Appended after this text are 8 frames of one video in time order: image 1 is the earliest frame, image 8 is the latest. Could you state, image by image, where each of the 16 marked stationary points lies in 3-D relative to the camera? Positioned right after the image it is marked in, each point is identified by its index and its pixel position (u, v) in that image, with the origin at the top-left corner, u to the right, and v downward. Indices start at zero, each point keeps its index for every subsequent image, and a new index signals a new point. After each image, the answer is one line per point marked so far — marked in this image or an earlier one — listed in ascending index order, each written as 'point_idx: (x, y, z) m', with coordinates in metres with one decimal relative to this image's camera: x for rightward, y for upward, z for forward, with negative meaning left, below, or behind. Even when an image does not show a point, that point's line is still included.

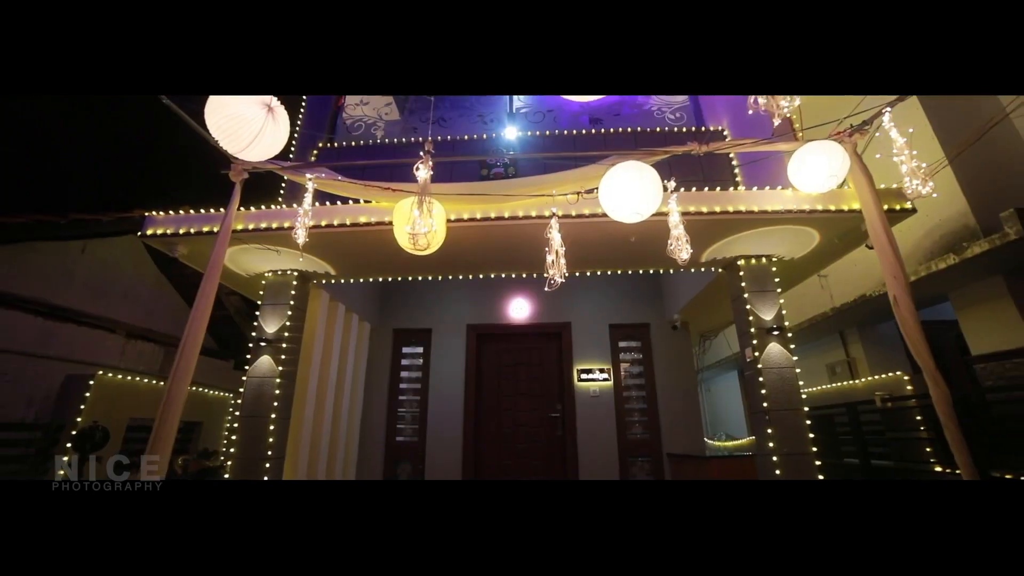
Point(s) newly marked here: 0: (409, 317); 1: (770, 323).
0: (-1.6, -0.4, +6.6) m
1: (+2.4, -0.3, +4.0) m
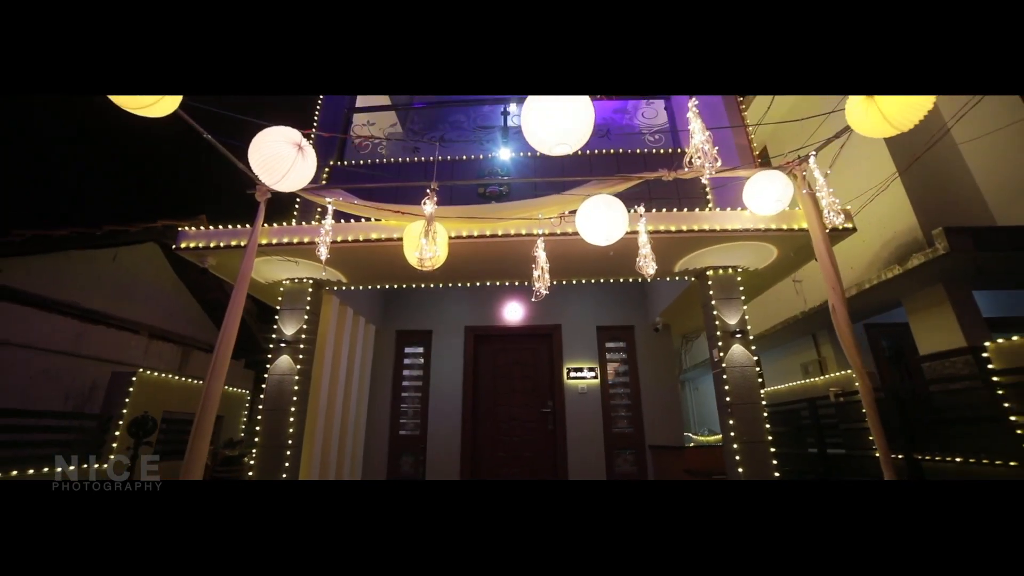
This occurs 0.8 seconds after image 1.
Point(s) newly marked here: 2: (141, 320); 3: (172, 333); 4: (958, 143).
0: (-1.7, -0.5, +7.1) m
1: (+2.3, -0.4, +4.5) m
2: (-5.2, -0.4, +5.9) m
3: (-5.1, -0.7, +6.5) m
4: (+6.1, +1.9, +5.8) m
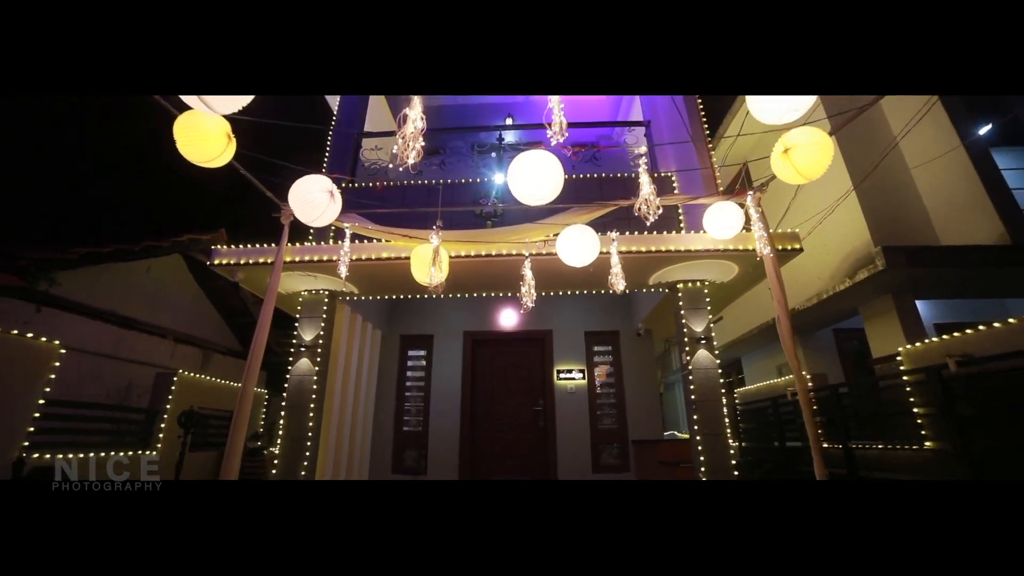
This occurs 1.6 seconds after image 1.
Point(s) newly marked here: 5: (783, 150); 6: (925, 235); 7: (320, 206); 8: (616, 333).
0: (-1.7, -0.6, +7.7) m
1: (+2.2, -0.6, +5.2) m
2: (-5.2, -0.5, +6.5) m
3: (-5.2, -0.8, +7.1) m
4: (+6.0, +1.8, +6.4) m
5: (+1.9, +0.9, +3.0) m
6: (+5.9, +0.6, +6.1) m
7: (-1.5, +0.6, +3.4) m
8: (+1.8, -0.8, +7.4) m
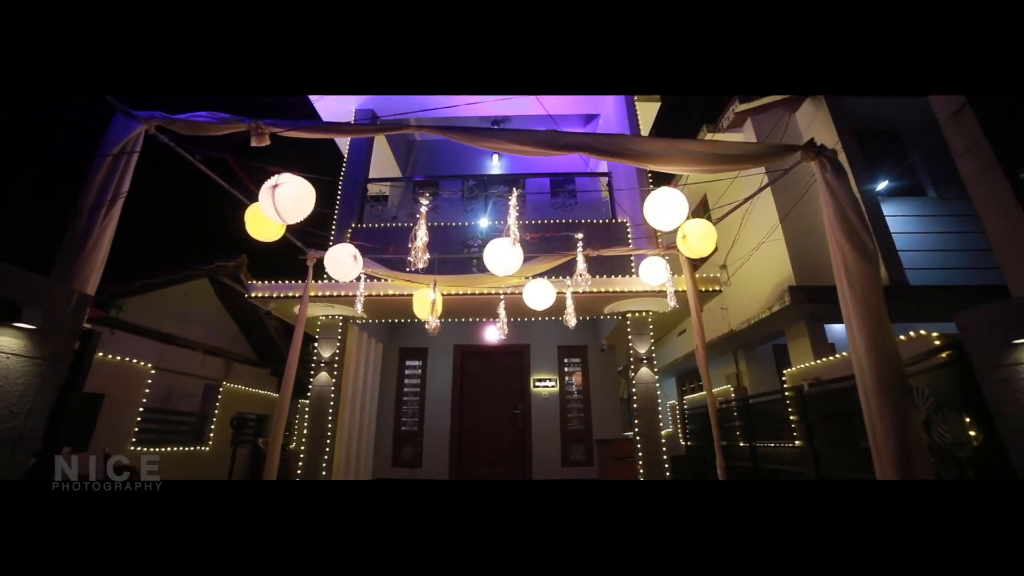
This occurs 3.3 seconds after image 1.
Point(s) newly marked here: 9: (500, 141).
0: (-2.1, -1.0, +8.9) m
1: (+2.0, -1.0, +6.4) m
2: (-5.6, -0.9, +7.7) m
3: (-5.5, -1.2, +8.2) m
4: (+5.7, +1.3, +7.8) m
5: (+1.7, +0.5, +4.3) m
6: (+5.6, +0.1, +7.4) m
7: (-1.7, +0.2, +4.6) m
8: (+1.5, -1.2, +8.7) m
9: (-0.1, +1.2, +3.6) m
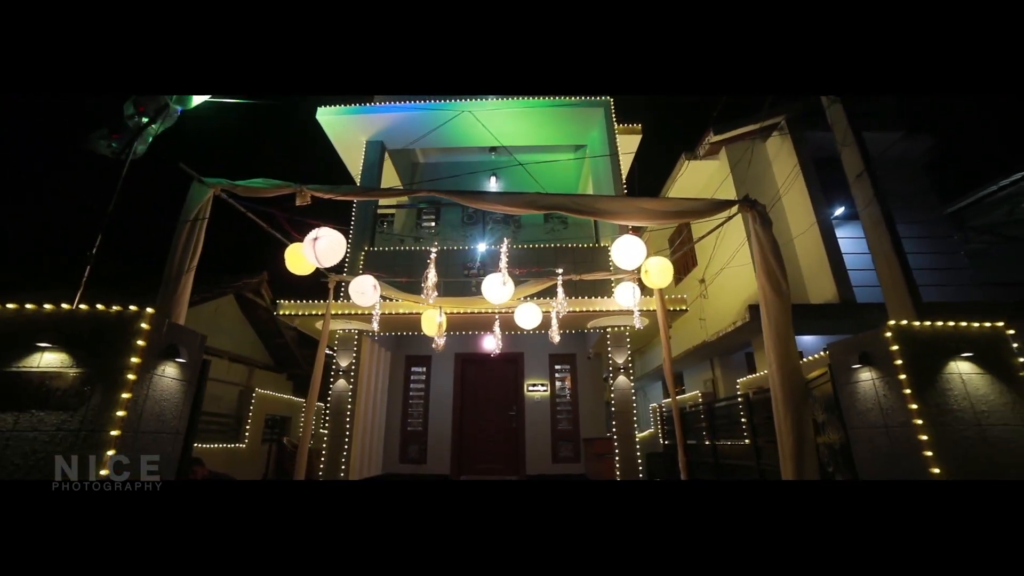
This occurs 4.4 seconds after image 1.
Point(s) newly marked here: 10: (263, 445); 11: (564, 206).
0: (-2.2, -1.3, +9.8) m
1: (+1.9, -1.3, +7.3) m
2: (-5.7, -1.2, +8.6) m
3: (-5.6, -1.5, +9.2) m
4: (+5.6, +1.0, +8.7) m
5: (+1.6, +0.2, +5.2) m
6: (+5.5, -0.2, +8.3) m
7: (-1.8, -0.1, +5.5) m
8: (+1.4, -1.5, +9.6) m
9: (-0.2, +0.9, +4.5) m
10: (-4.8, -3.0, +8.3) m
11: (+0.5, +0.8, +4.4) m
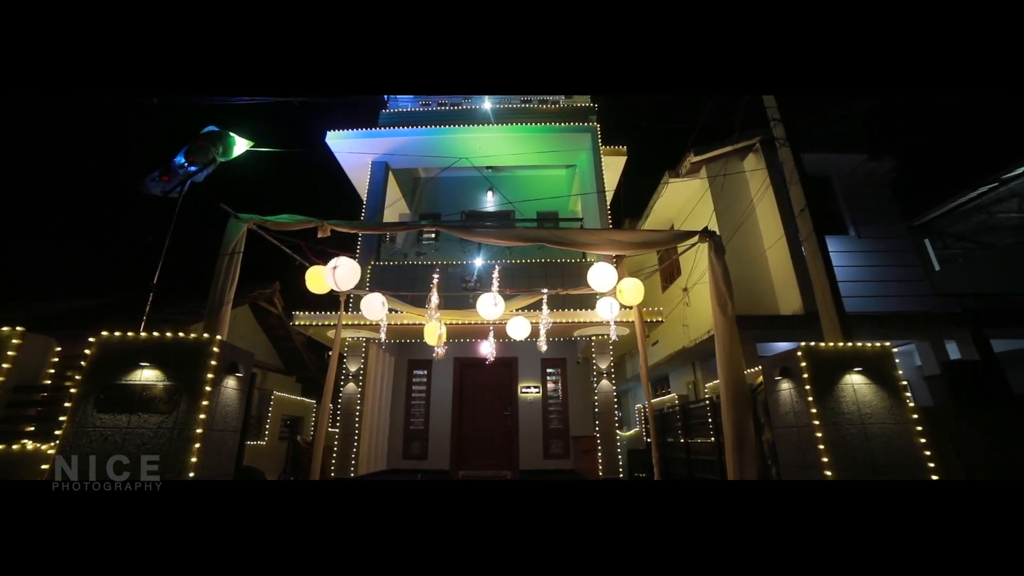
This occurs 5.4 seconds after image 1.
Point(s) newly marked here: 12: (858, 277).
0: (-2.3, -1.6, +10.5) m
1: (+1.7, -1.5, +8.1) m
2: (-5.8, -1.4, +9.3) m
3: (-5.8, -1.7, +9.9) m
4: (+5.5, +0.8, +9.4) m
5: (+1.5, 0.0, +5.9) m
6: (+5.4, -0.4, +9.1) m
7: (-2.0, -0.3, +6.3) m
8: (+1.2, -1.7, +10.3) m
9: (-0.3, +0.6, +5.3) m
10: (-4.9, -3.2, +9.1) m
11: (+0.4, +0.6, +5.2) m
12: (+7.4, +0.2, +9.2) m
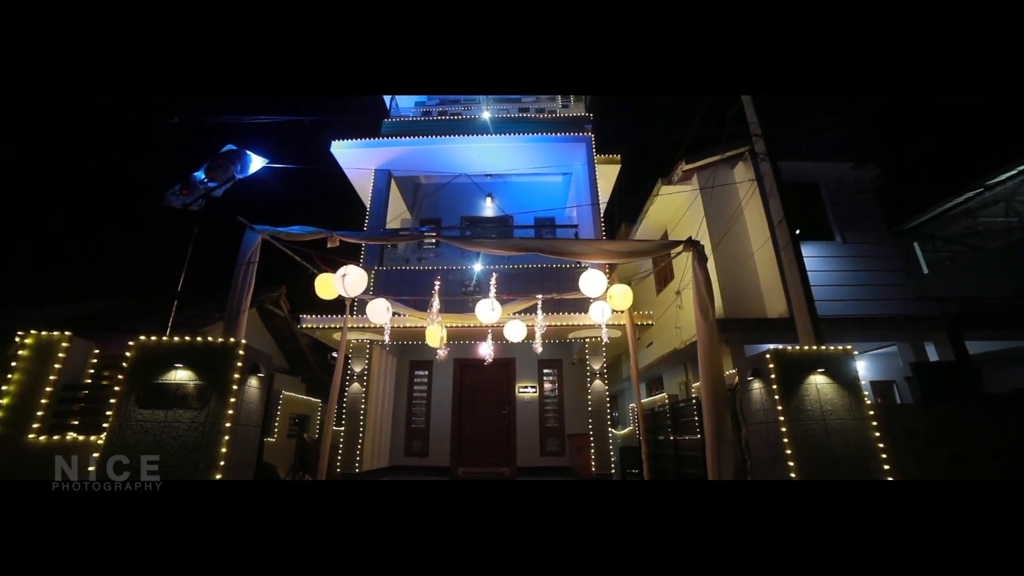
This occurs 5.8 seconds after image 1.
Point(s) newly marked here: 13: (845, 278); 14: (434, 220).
0: (-2.3, -1.6, +10.9) m
1: (+1.7, -1.6, +8.4) m
2: (-5.8, -1.5, +9.7) m
3: (-5.8, -1.8, +10.3) m
4: (+5.5, +0.7, +9.8) m
5: (+1.4, -0.1, +6.3) m
6: (+5.4, -0.5, +9.5) m
7: (-2.0, -0.4, +6.6) m
8: (+1.2, -1.8, +10.7) m
9: (-0.4, +0.6, +5.6) m
10: (-4.9, -3.3, +9.4) m
11: (+0.4, +0.5, +5.6) m
12: (+7.3, +0.2, +9.5) m
13: (+7.3, +0.2, +9.6) m
14: (-2.0, +1.7, +11.1) m
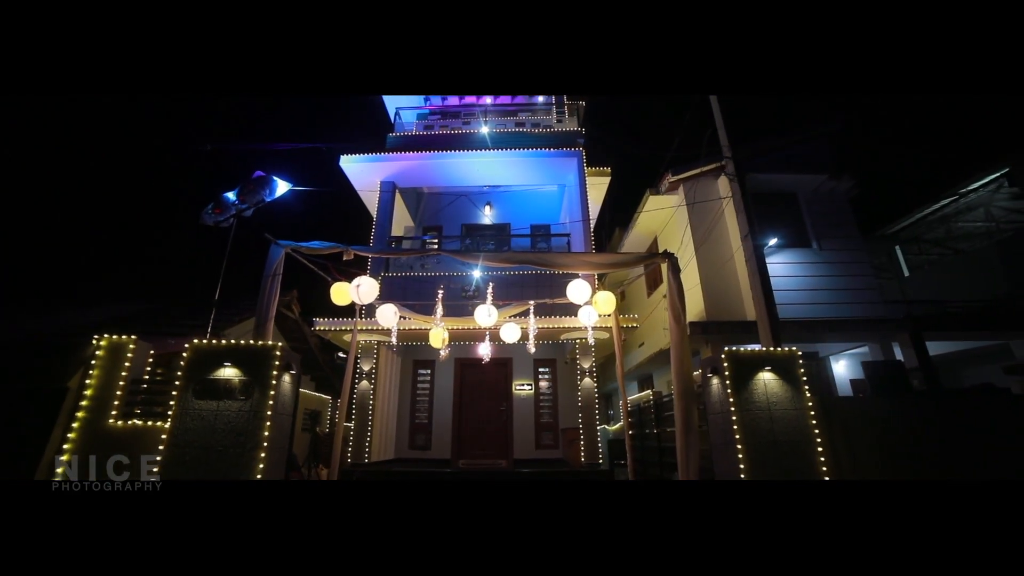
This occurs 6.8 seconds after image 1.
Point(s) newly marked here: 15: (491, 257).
0: (-2.4, -1.8, +11.6) m
1: (+1.6, -1.7, +9.1) m
2: (-5.9, -1.6, +10.4) m
3: (-5.9, -1.9, +11.0) m
4: (+5.4, +0.6, +10.5) m
5: (+1.3, -0.2, +7.0) m
6: (+5.3, -0.6, +10.1) m
7: (-2.1, -0.5, +7.3) m
8: (+1.1, -1.9, +11.4) m
9: (-0.4, +0.4, +6.3) m
10: (-5.0, -3.4, +10.1) m
11: (+0.3, +0.4, +6.3) m
12: (+7.3, +0.1, +10.2) m
13: (+7.3, +0.1, +10.3) m
14: (-2.1, +1.6, +11.8) m
15: (-0.3, +0.5, +6.3) m
